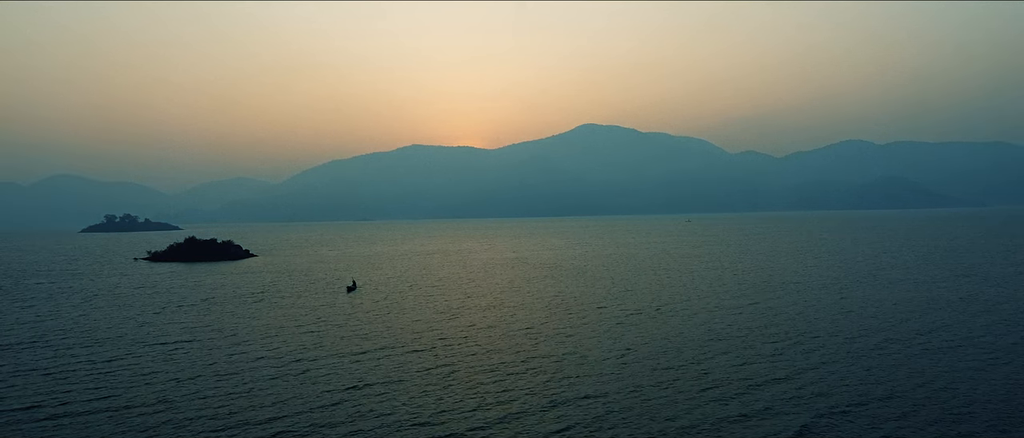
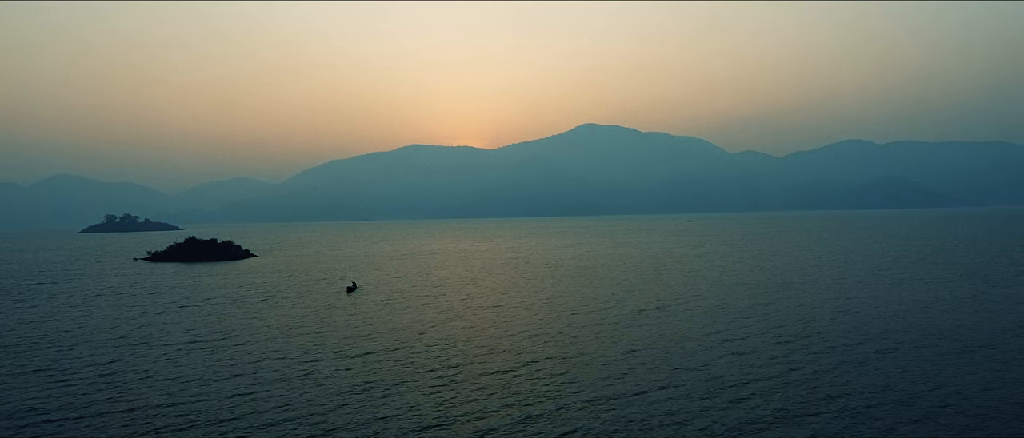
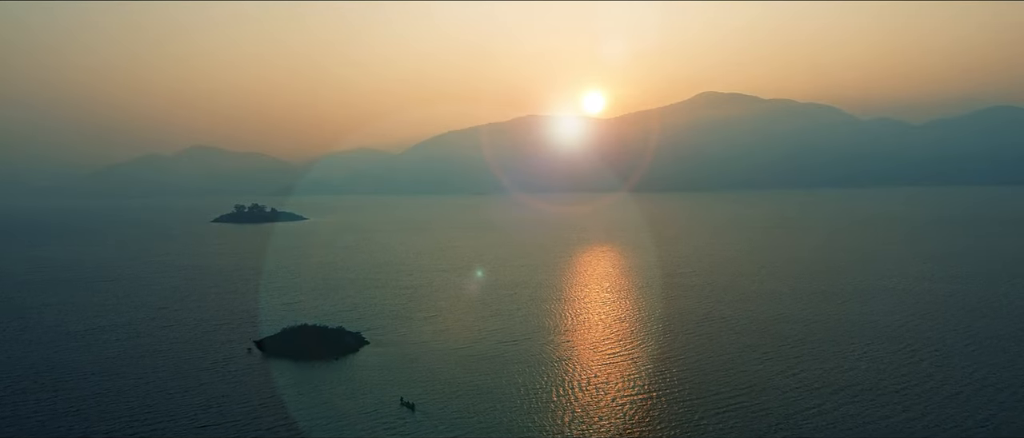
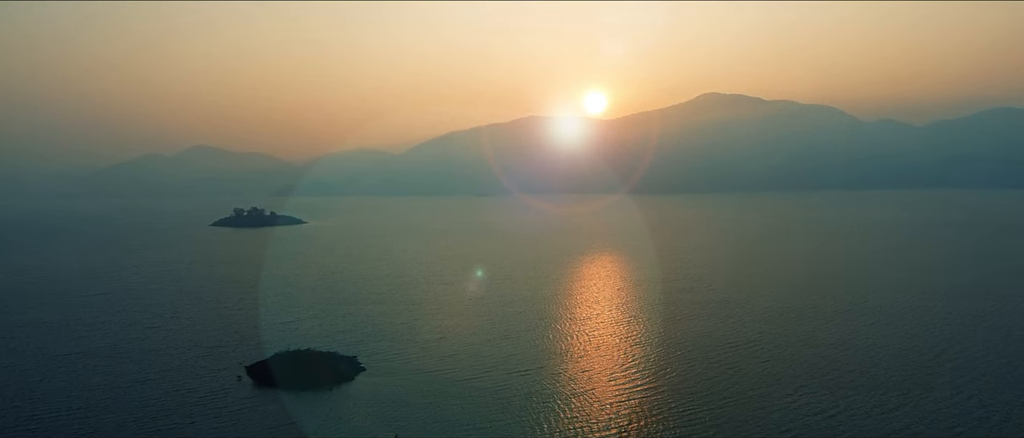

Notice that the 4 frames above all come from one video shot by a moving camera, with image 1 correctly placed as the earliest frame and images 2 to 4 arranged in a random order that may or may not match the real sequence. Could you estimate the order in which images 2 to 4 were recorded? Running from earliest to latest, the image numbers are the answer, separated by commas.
2, 3, 4
